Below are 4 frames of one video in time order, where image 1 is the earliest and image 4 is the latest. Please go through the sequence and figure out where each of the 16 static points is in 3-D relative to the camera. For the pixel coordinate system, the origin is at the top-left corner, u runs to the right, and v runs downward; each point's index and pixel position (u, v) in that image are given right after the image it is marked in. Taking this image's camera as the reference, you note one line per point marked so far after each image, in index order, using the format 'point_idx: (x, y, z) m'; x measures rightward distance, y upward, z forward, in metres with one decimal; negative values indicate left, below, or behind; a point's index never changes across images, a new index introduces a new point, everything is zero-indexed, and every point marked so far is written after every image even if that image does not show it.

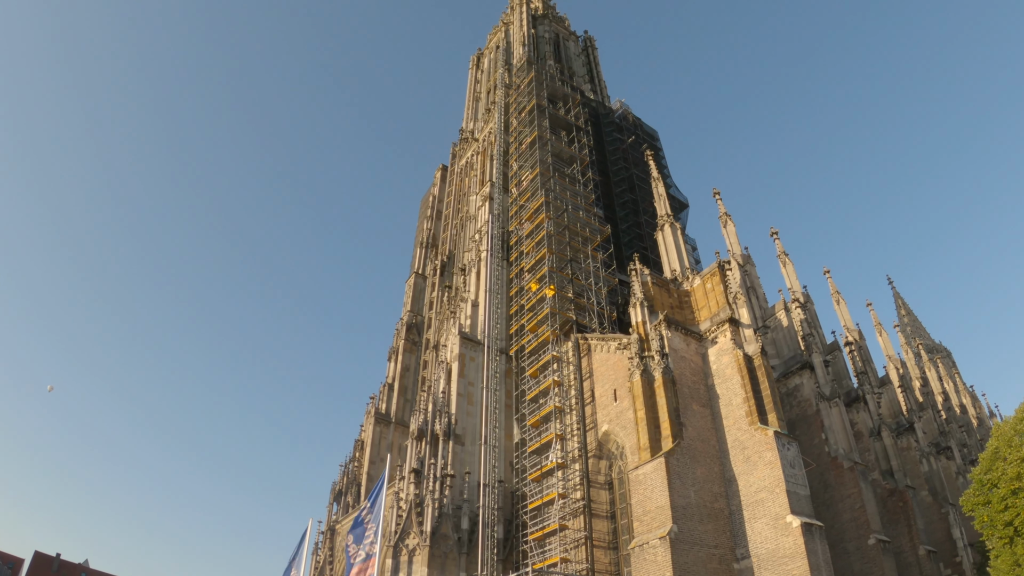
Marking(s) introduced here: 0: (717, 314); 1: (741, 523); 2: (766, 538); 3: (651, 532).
0: (+6.2, -0.8, +19.2) m
1: (+5.7, -5.9, +16.2) m
2: (+6.0, -6.0, +15.5) m
3: (+3.4, -5.9, +15.6) m
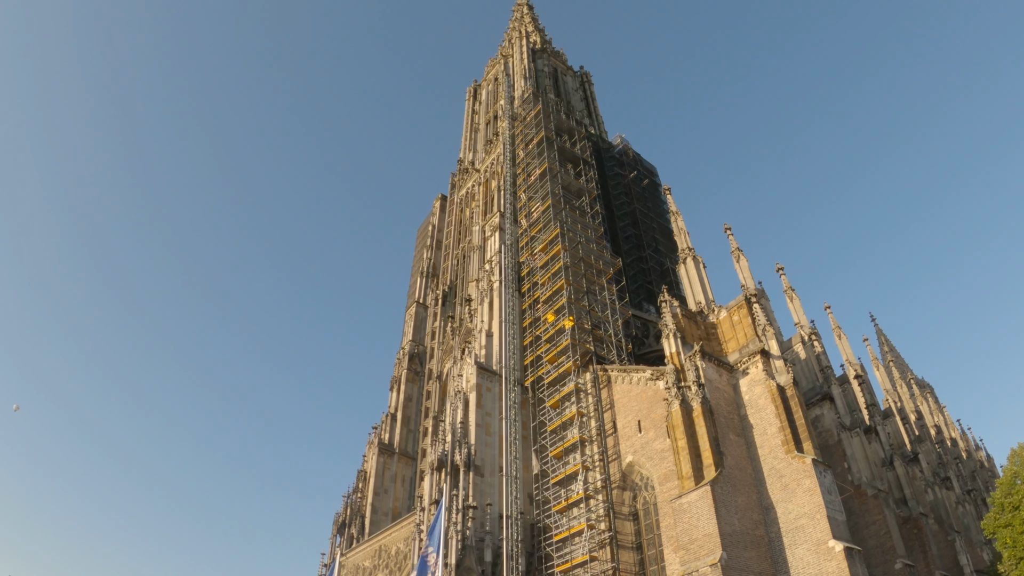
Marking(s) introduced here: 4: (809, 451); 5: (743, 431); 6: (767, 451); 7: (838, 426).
0: (+7.2, -1.7, +19.8) m
1: (+6.8, -6.7, +16.4) m
2: (+7.2, -6.7, +15.8) m
3: (+4.5, -6.6, +15.7) m
4: (+7.7, -4.3, +16.9) m
5: (+6.6, -4.1, +18.5) m
6: (+7.0, -4.5, +17.8) m
7: (+9.8, -4.2, +19.5) m
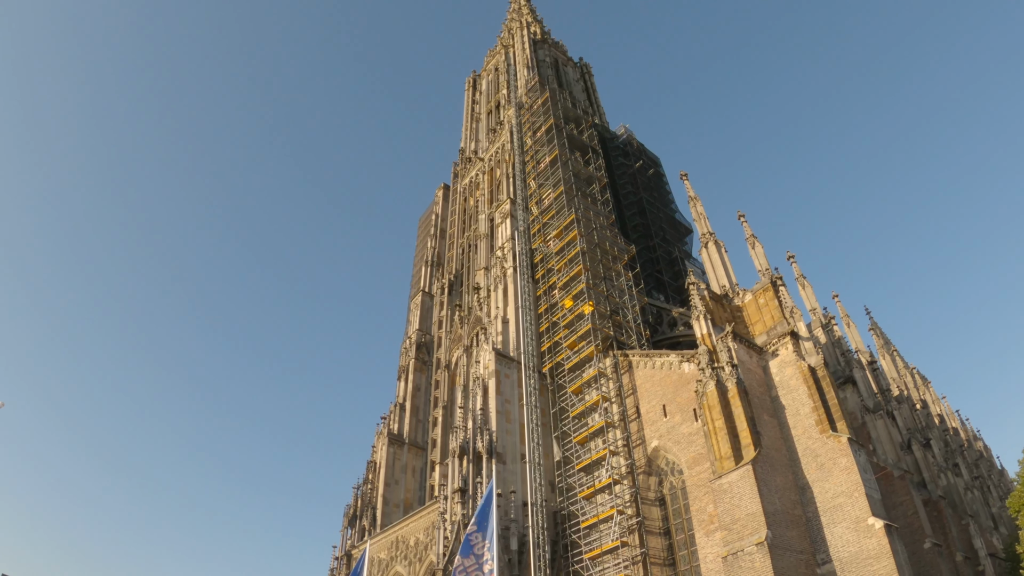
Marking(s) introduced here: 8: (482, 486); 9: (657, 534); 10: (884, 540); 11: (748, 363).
0: (+8.0, -1.2, +19.8) m
1: (+7.8, -6.1, +16.5) m
2: (+8.2, -6.2, +15.8) m
3: (+5.6, -6.0, +15.6) m
4: (+8.7, -3.7, +17.0) m
5: (+7.5, -3.6, +18.6) m
6: (+7.9, -3.9, +17.8) m
7: (+10.6, -3.7, +19.7) m
8: (-0.9, -6.1, +19.9) m
9: (+4.4, -7.4, +19.4) m
10: (+8.7, -5.9, +15.1) m
11: (+6.8, -2.2, +18.9) m
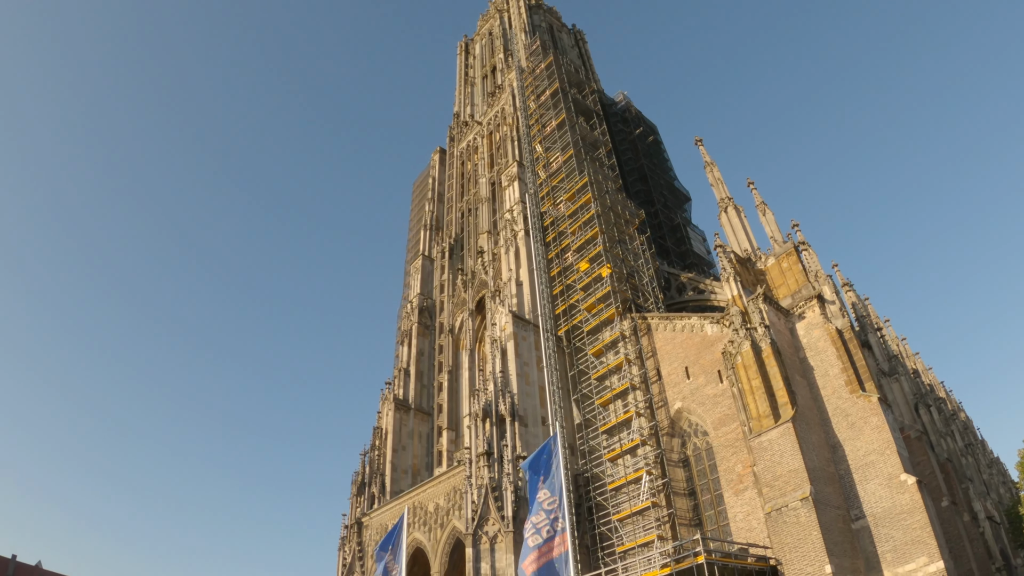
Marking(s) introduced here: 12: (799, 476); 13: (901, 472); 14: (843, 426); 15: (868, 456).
0: (+8.8, -0.1, +20.1) m
1: (+8.9, -5.1, +17.0) m
2: (+9.3, -5.3, +16.3) m
3: (+6.7, -5.1, +15.9) m
4: (+9.8, -2.7, +17.5) m
5: (+8.5, -2.5, +18.9) m
6: (+8.9, -2.9, +18.2) m
7: (+11.5, -2.6, +20.3) m
8: (-0.1, -4.9, +19.7) m
9: (+5.2, -6.2, +19.6) m
10: (+9.9, -4.9, +15.6) m
11: (+7.8, -1.1, +19.1) m
12: (+7.0, -4.6, +15.9) m
13: (+9.8, -4.5, +16.1) m
14: (+9.0, -3.8, +17.7) m
15: (+9.3, -4.4, +17.0) m
